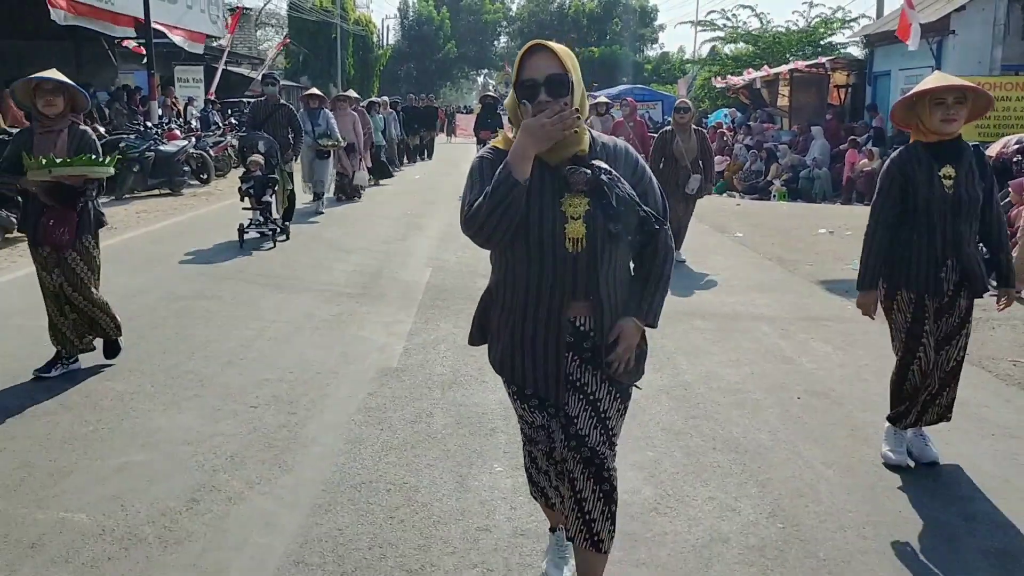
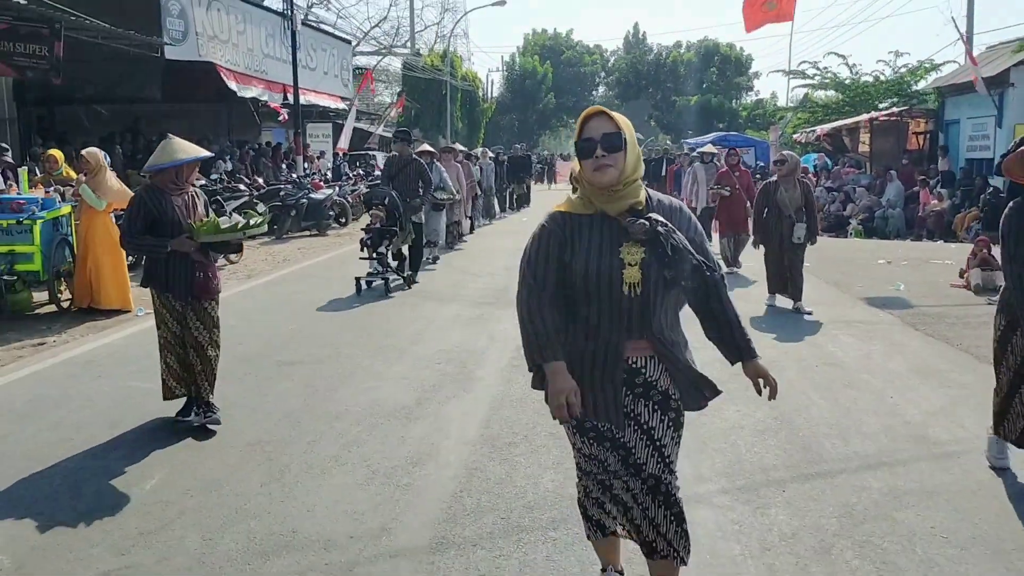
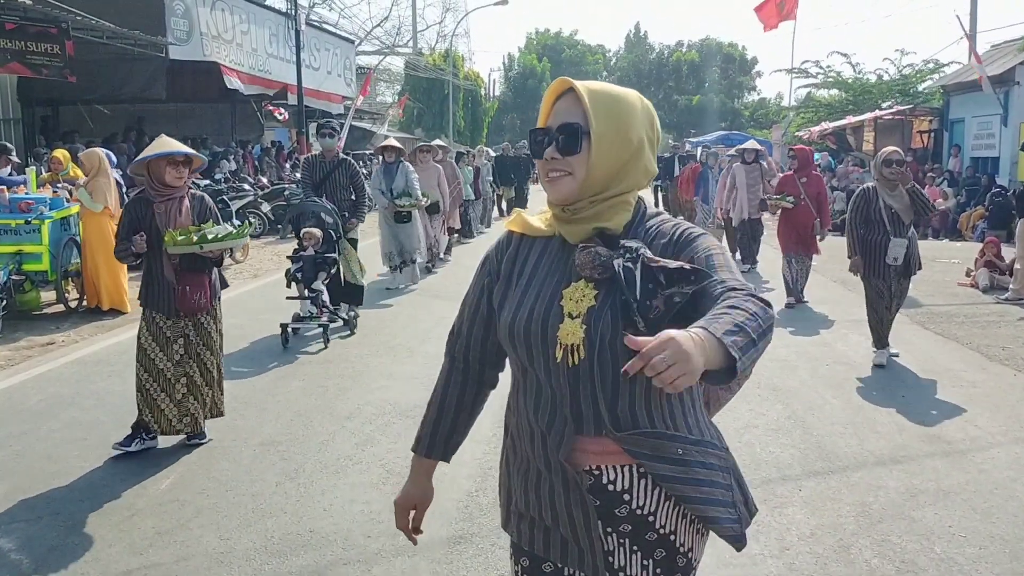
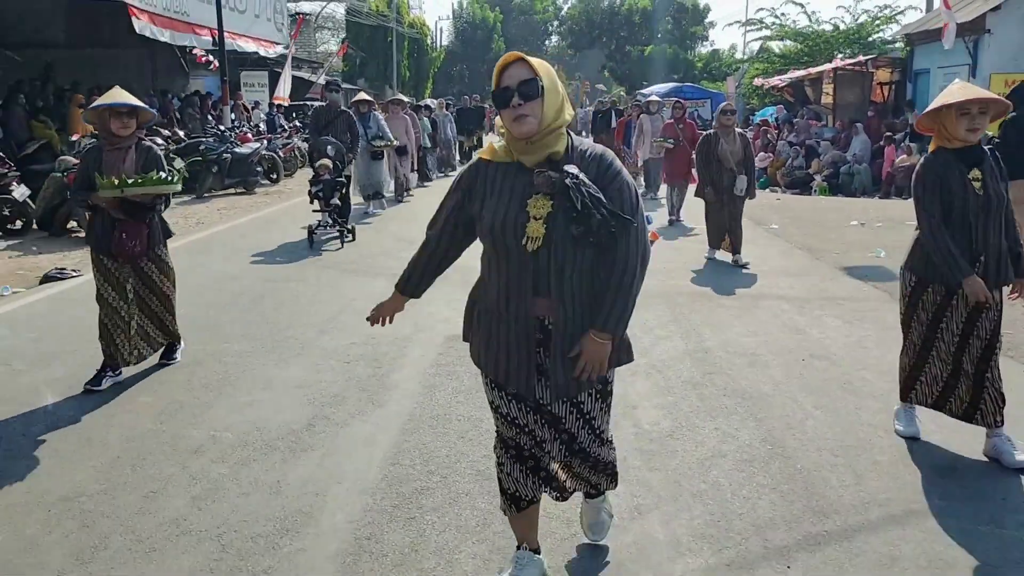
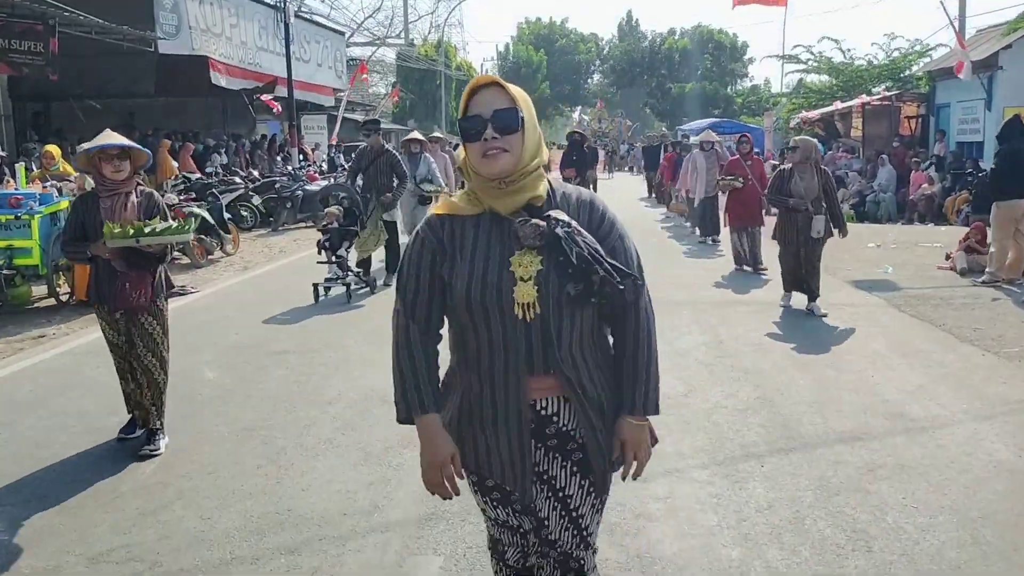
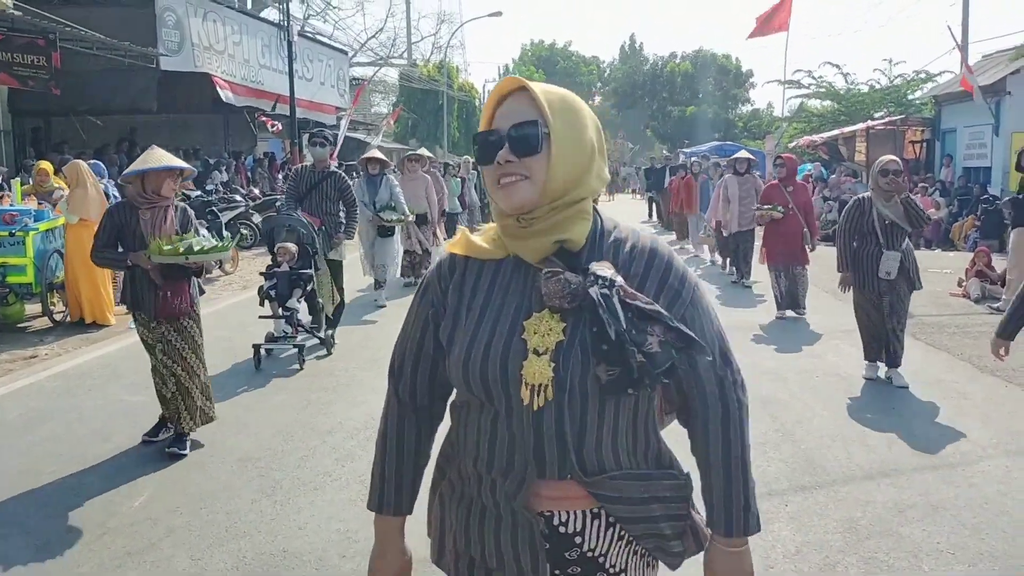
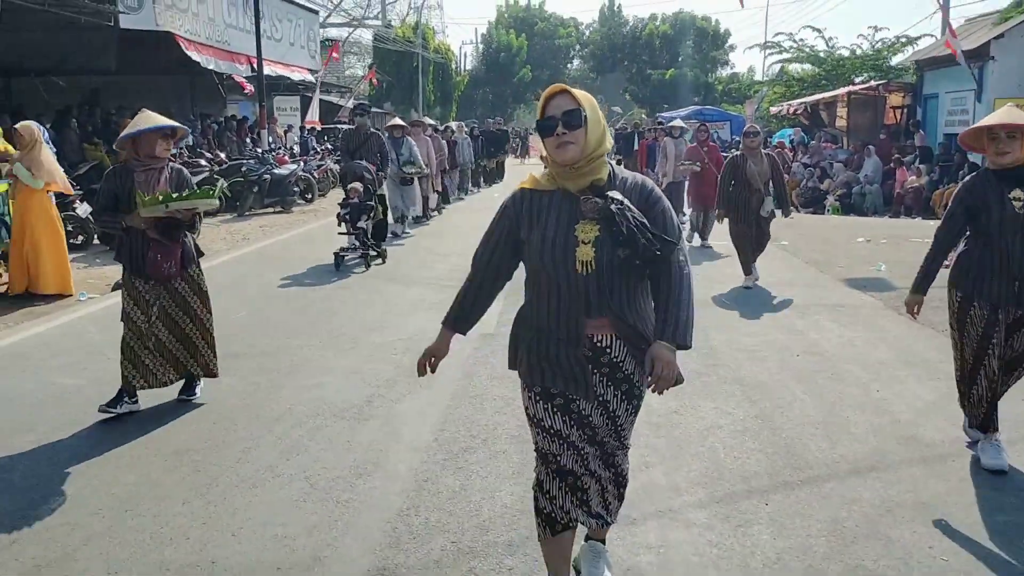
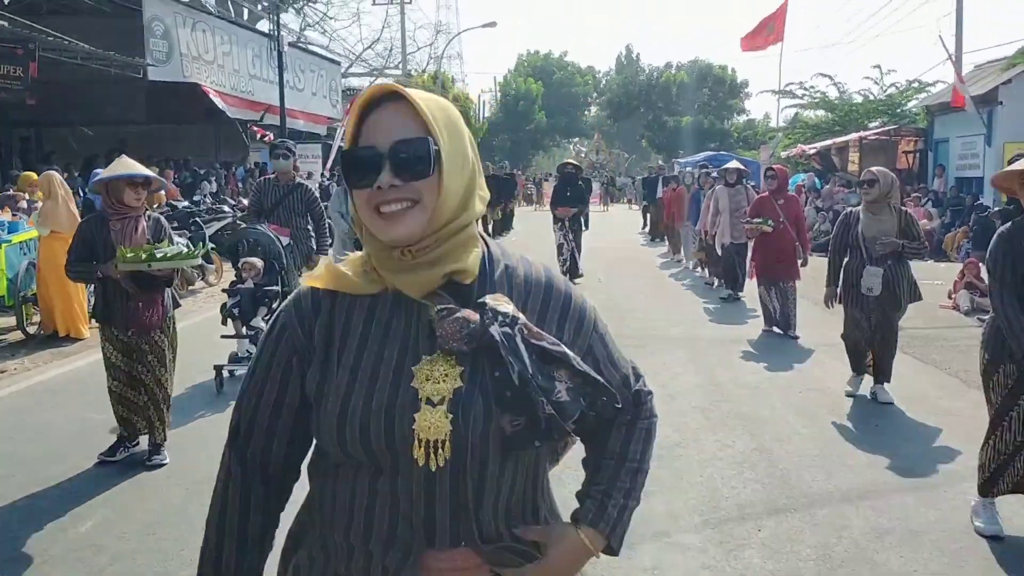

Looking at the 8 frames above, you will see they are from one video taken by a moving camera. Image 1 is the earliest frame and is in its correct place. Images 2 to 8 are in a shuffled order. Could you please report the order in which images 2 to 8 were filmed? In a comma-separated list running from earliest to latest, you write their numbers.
4, 7, 2, 5, 3, 6, 8
